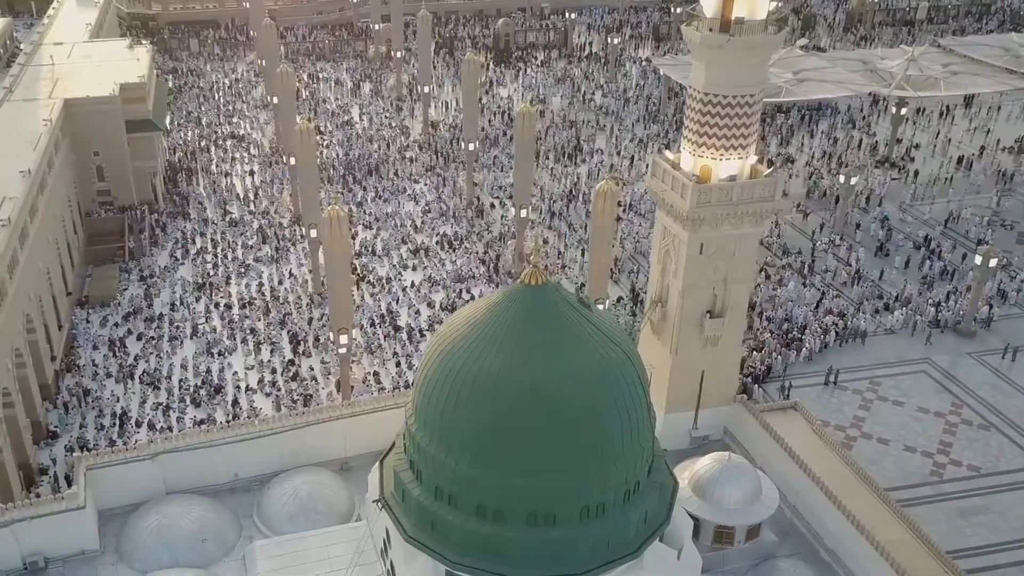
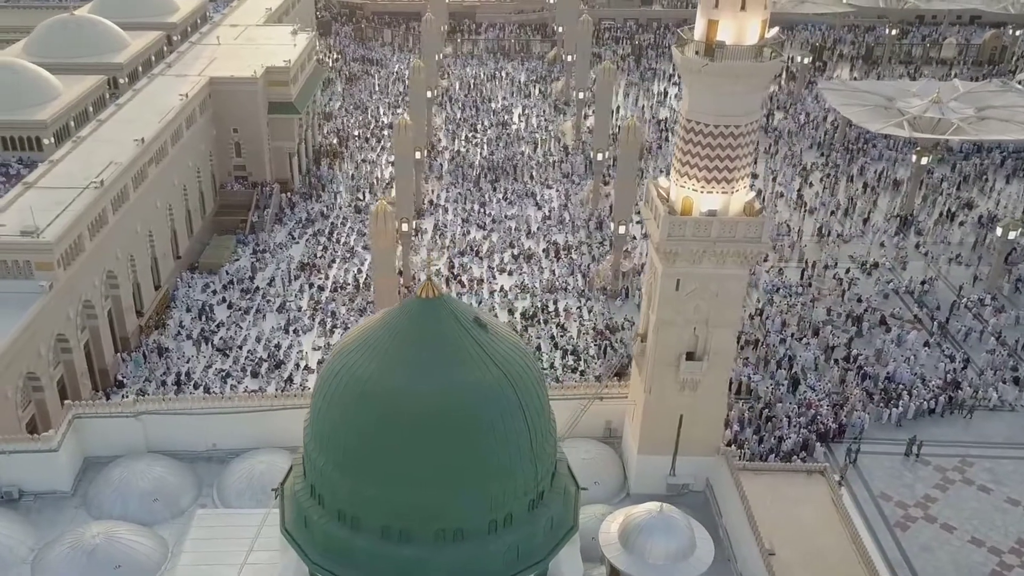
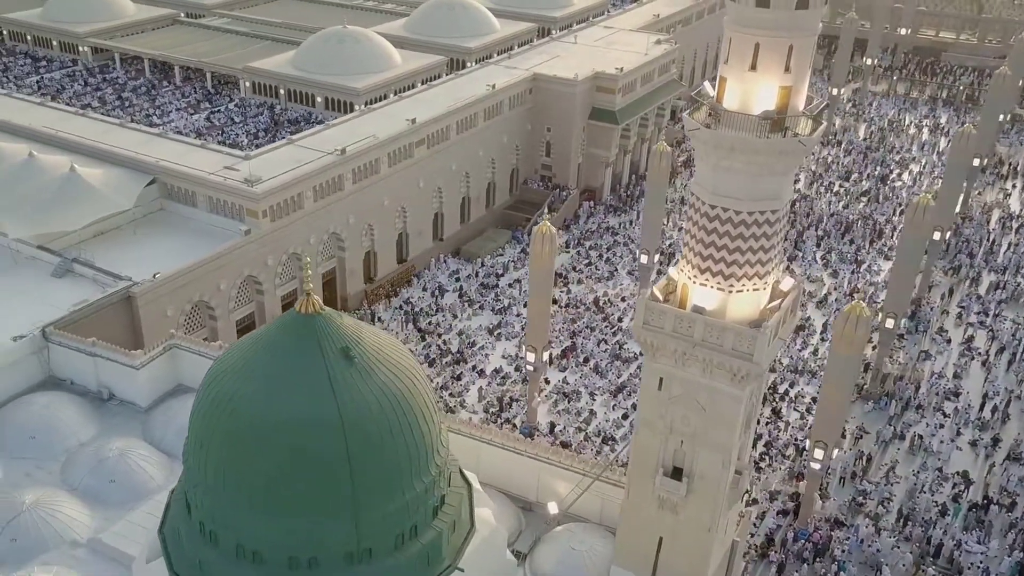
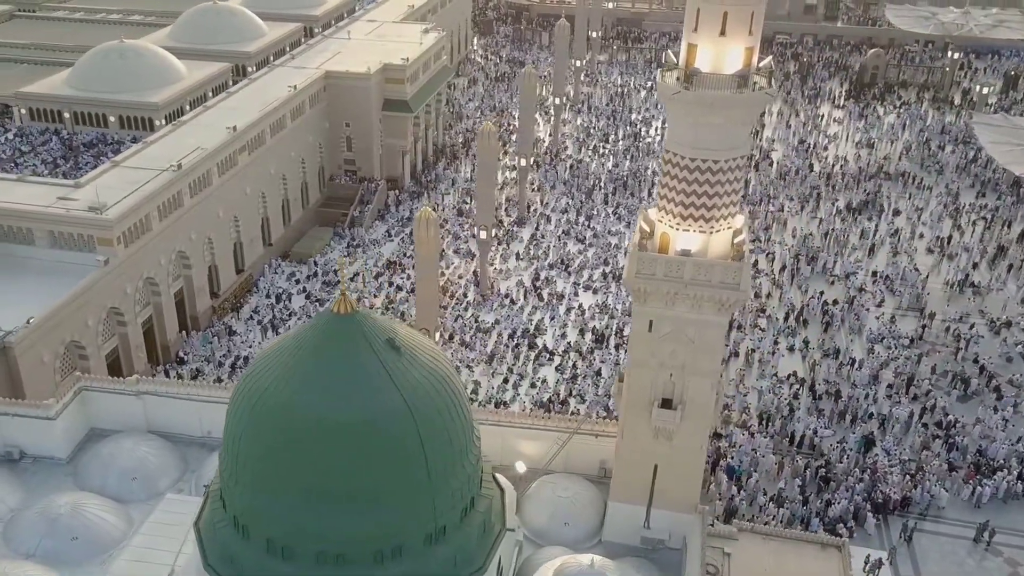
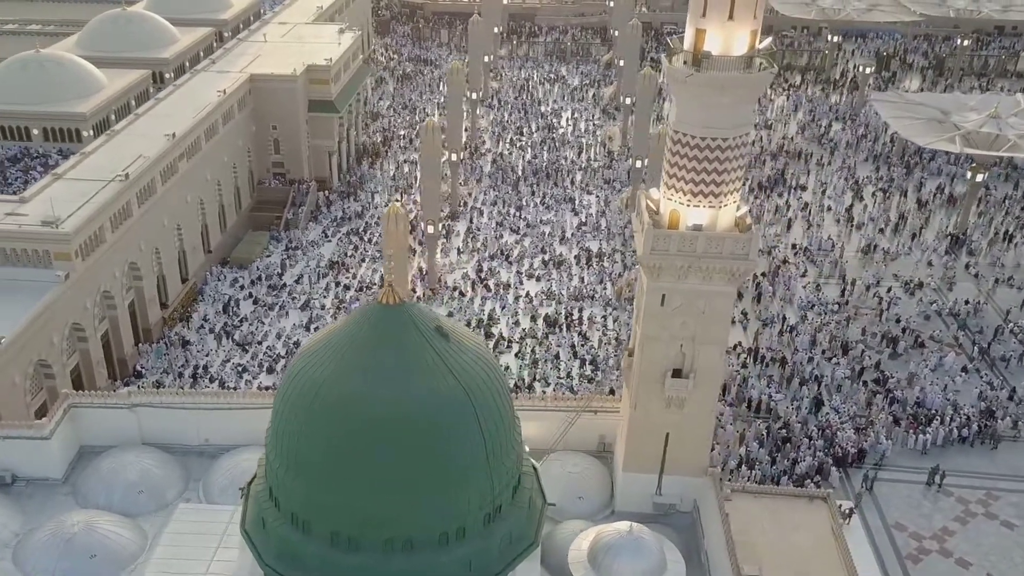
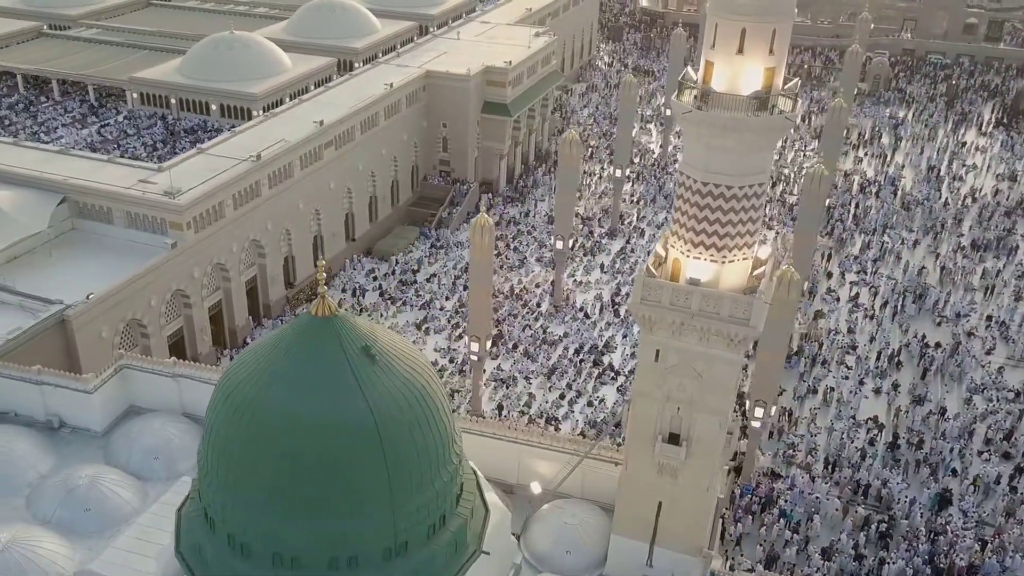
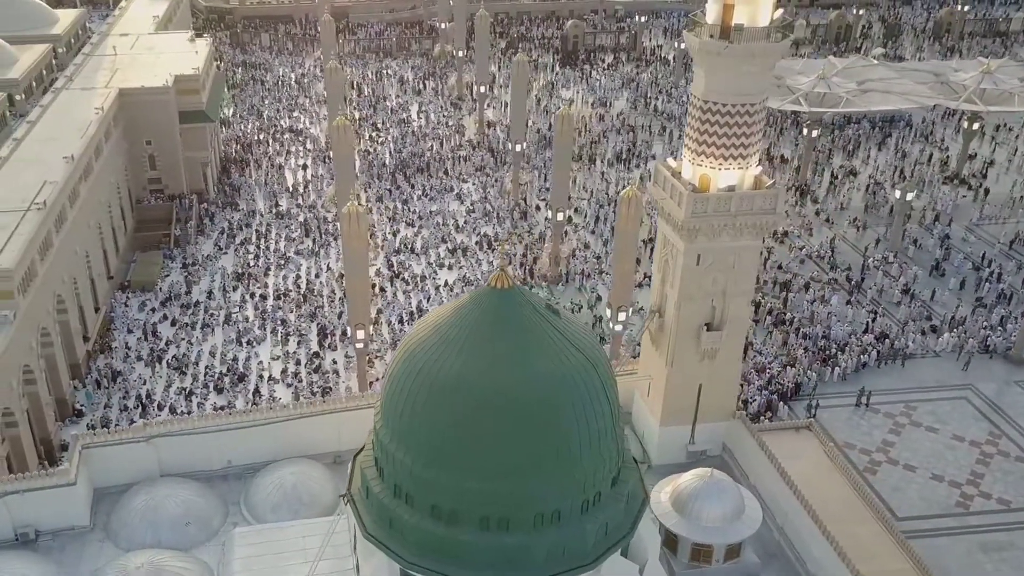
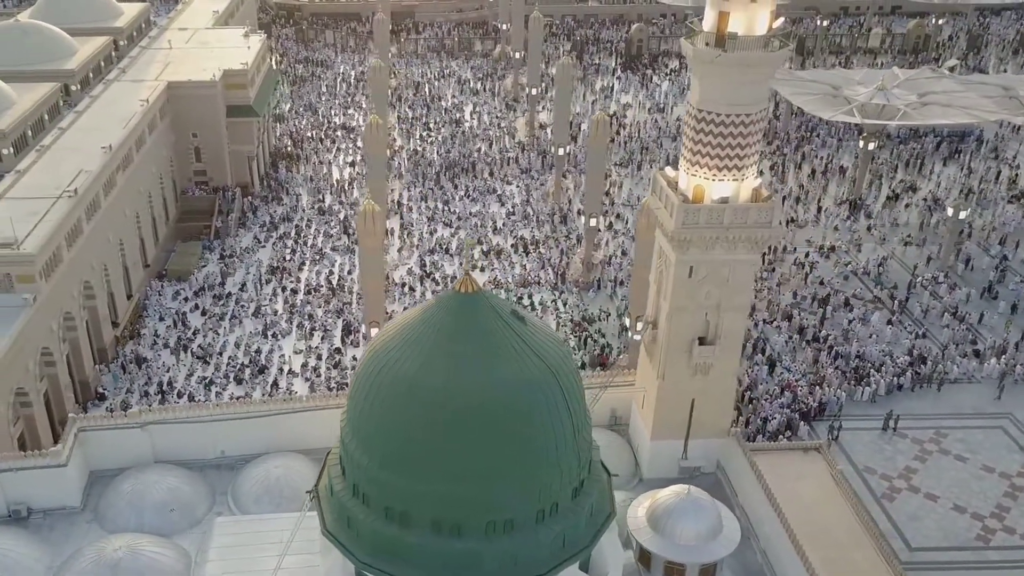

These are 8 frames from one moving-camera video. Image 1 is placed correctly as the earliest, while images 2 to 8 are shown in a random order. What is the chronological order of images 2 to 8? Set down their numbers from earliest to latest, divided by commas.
7, 8, 2, 5, 4, 6, 3
